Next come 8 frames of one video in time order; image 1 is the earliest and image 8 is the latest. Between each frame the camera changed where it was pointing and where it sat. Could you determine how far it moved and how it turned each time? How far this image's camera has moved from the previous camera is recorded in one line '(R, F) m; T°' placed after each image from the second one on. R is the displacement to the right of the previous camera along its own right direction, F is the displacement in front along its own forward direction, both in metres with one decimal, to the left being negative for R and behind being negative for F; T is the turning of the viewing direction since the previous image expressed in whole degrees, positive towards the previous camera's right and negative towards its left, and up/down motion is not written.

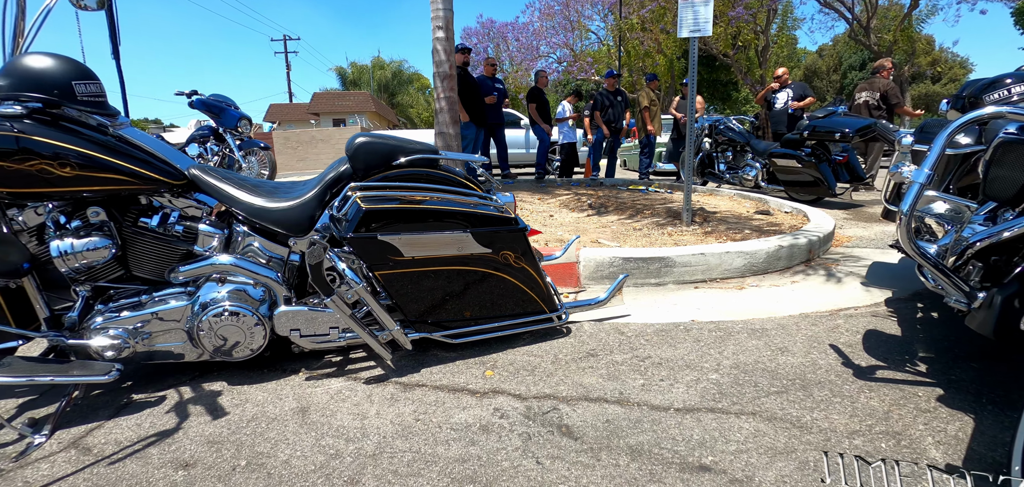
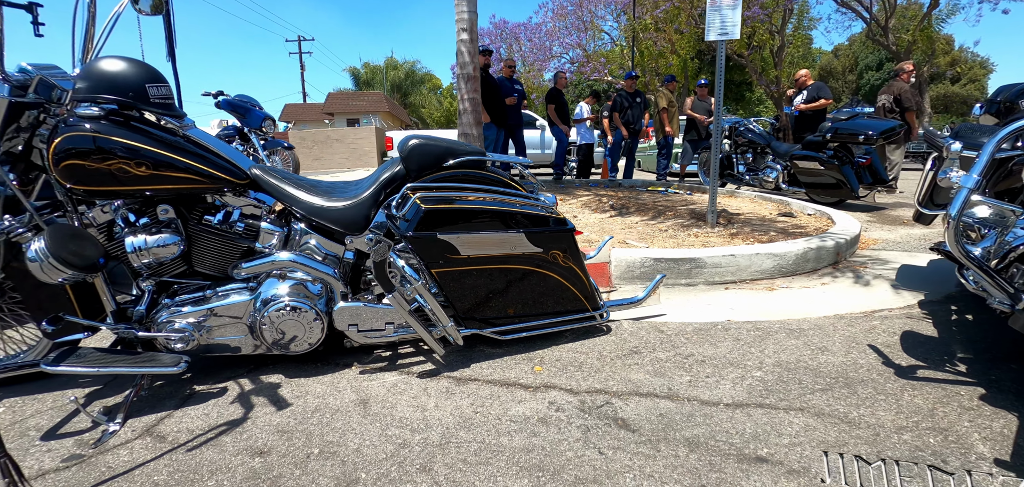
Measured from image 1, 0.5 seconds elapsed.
(-0.2, -0.1) m; -1°
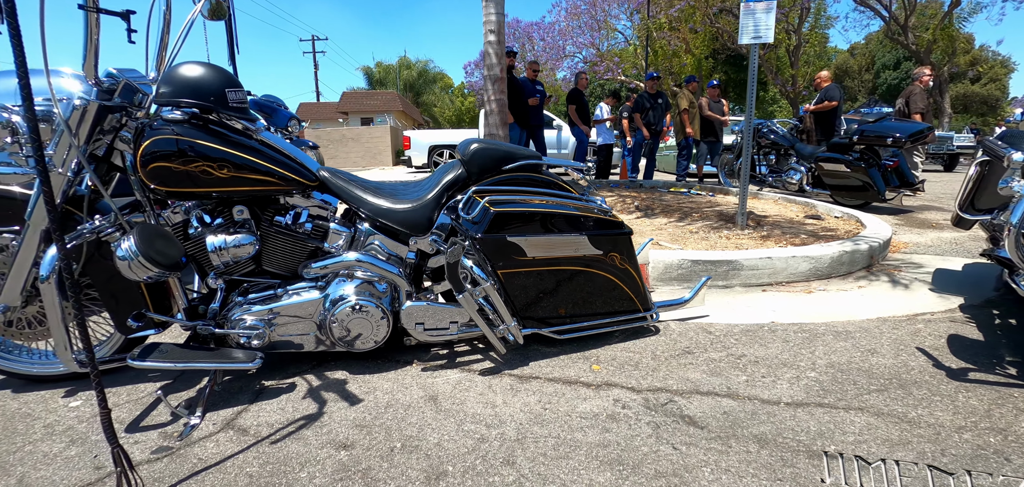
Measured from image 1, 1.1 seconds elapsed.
(-0.3, -0.1) m; 0°
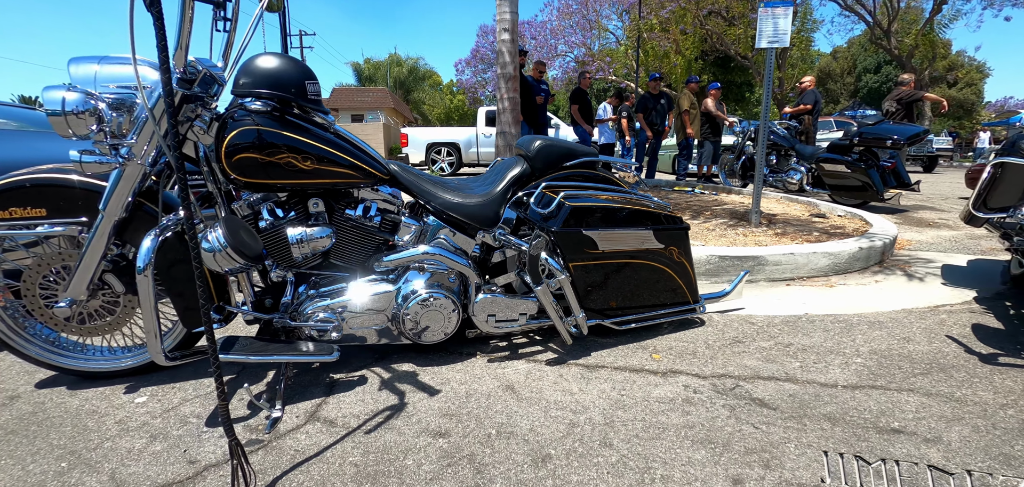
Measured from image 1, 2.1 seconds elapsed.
(-0.4, -0.1) m; +3°
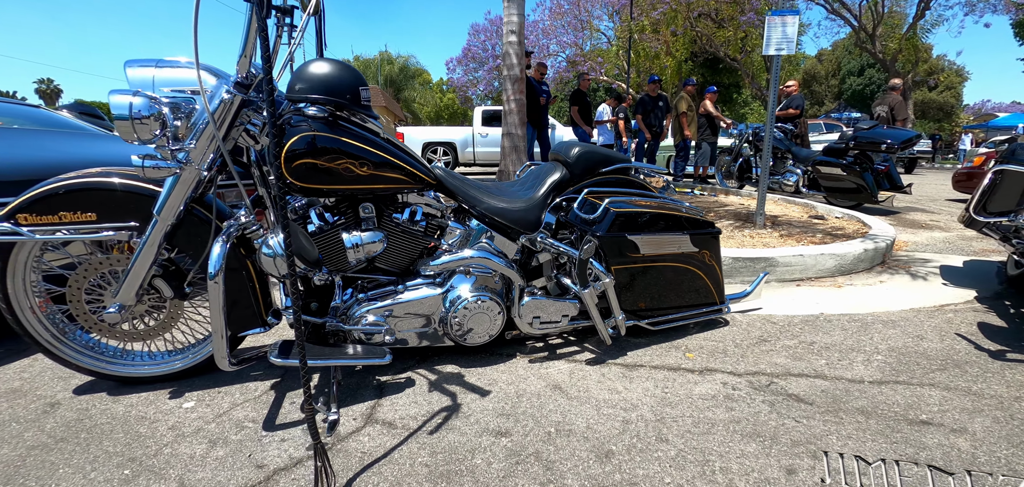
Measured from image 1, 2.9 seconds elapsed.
(-0.3, -0.1) m; +2°
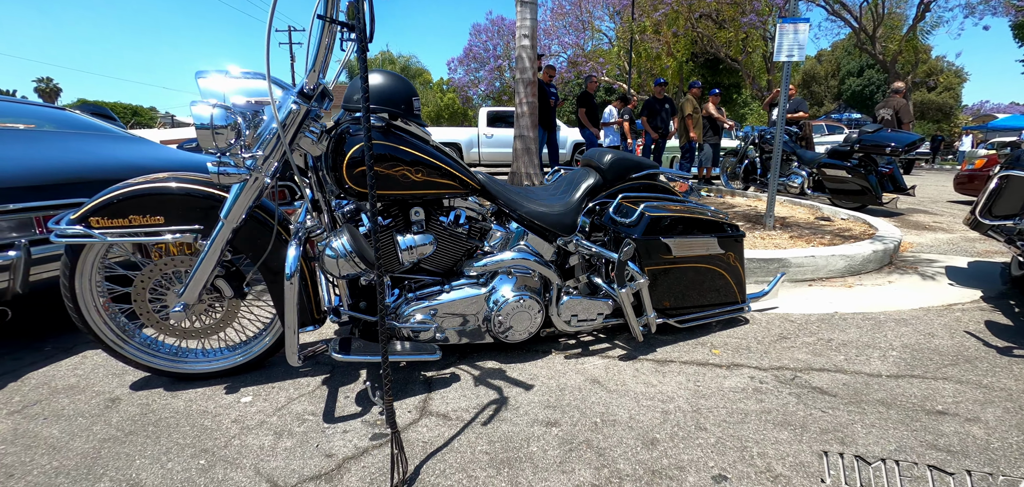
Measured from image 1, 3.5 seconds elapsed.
(-0.2, -0.1) m; +1°
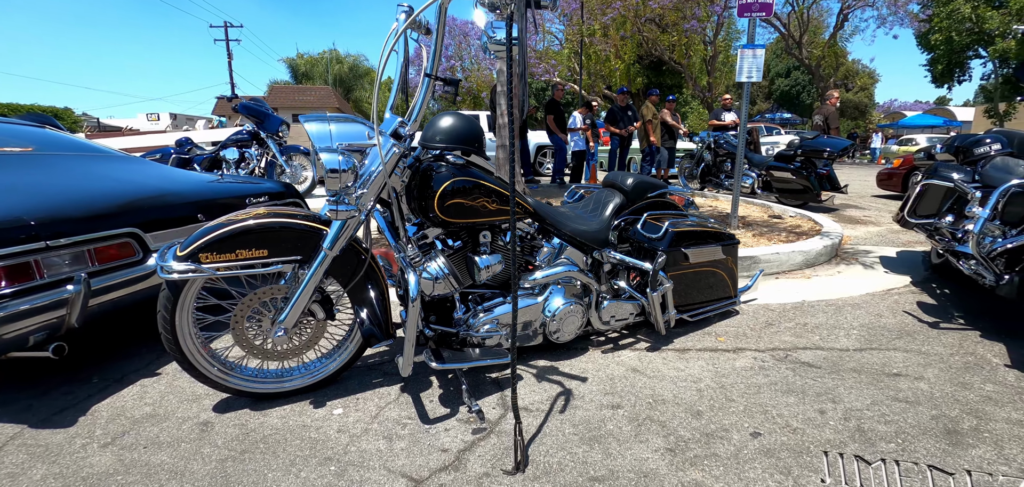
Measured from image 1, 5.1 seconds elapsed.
(-0.6, -0.4) m; +7°
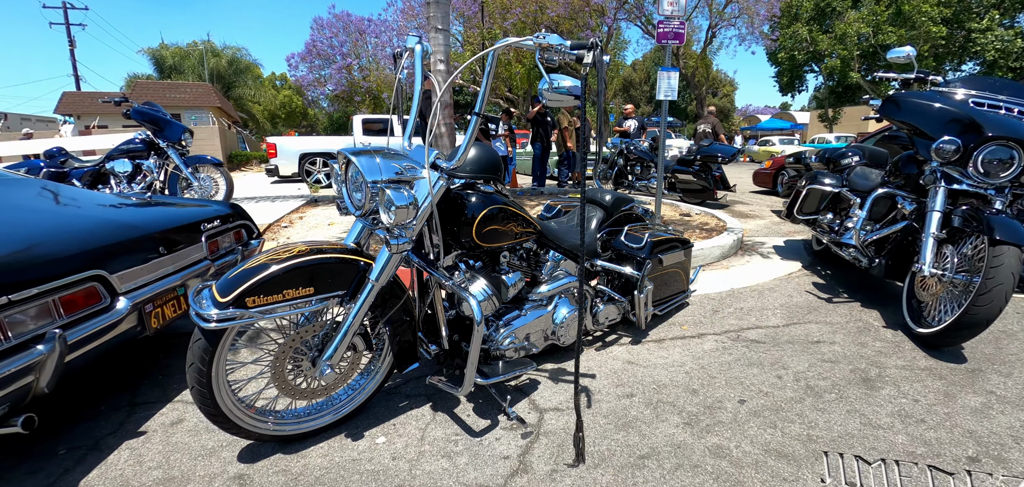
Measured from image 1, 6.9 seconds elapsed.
(-0.8, -0.3) m; +13°
